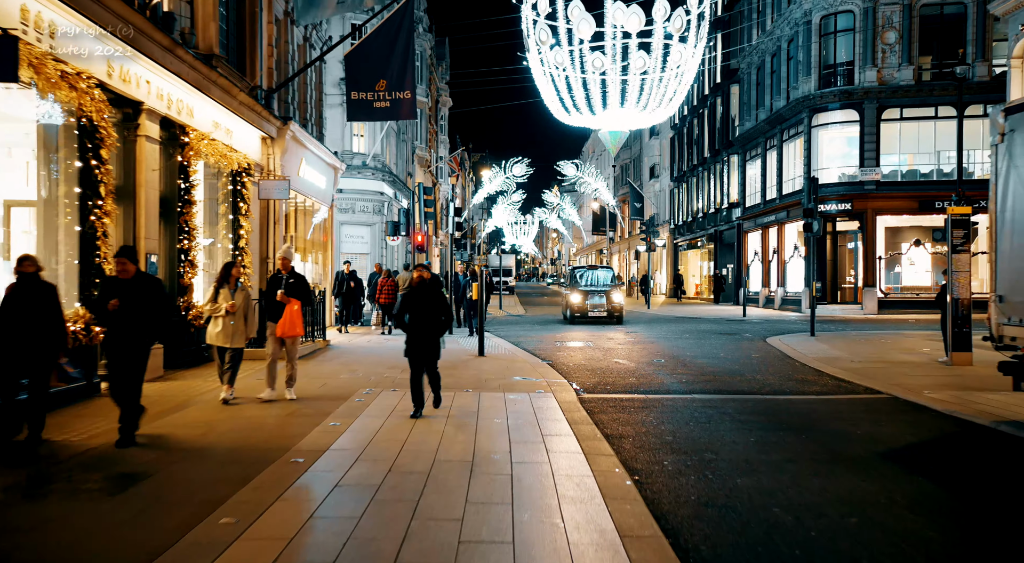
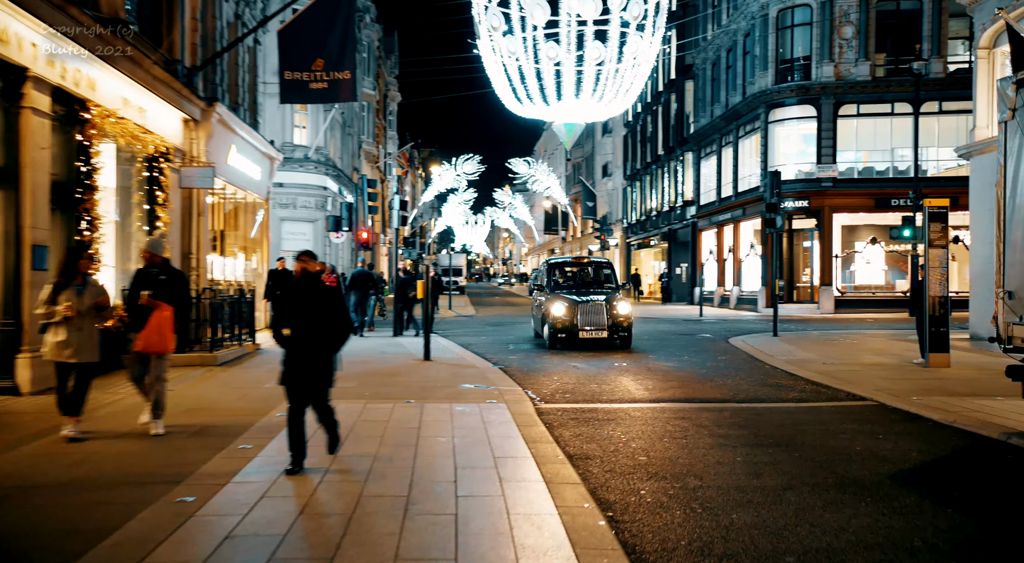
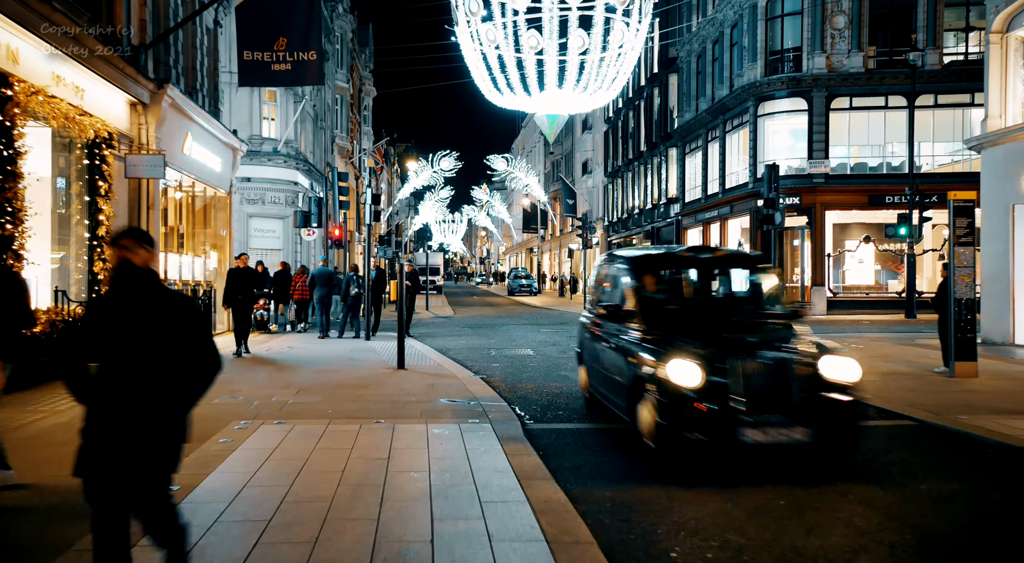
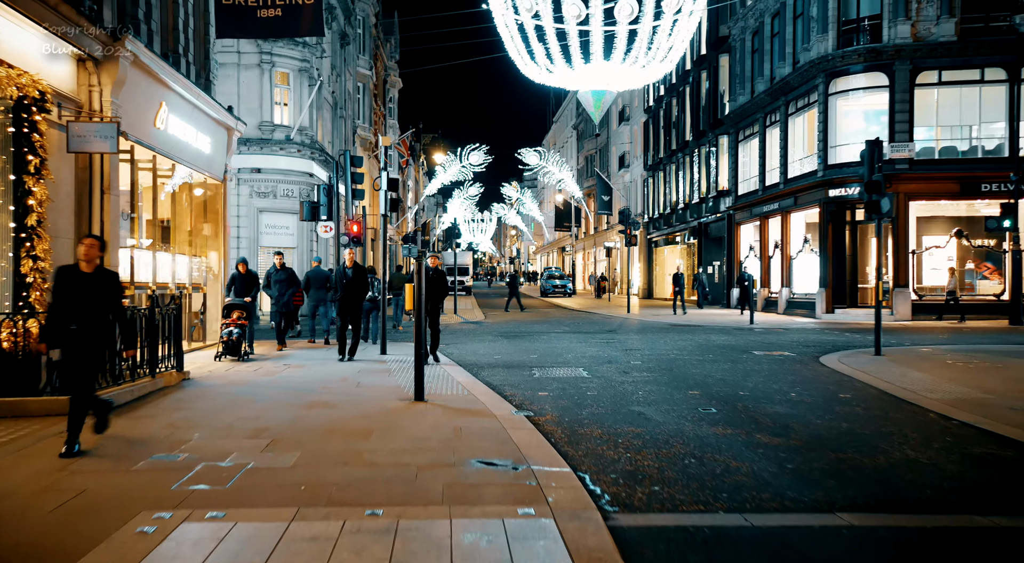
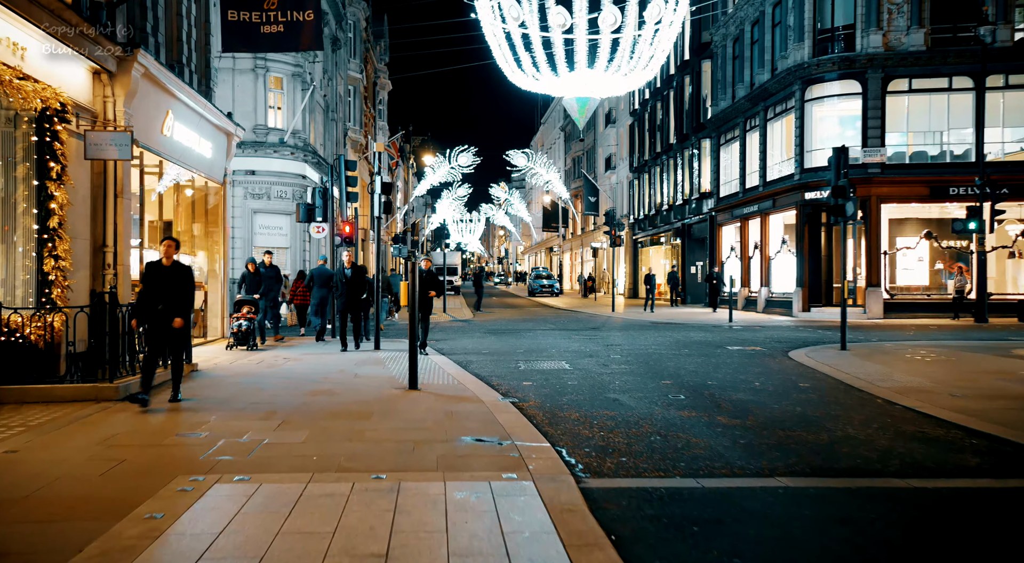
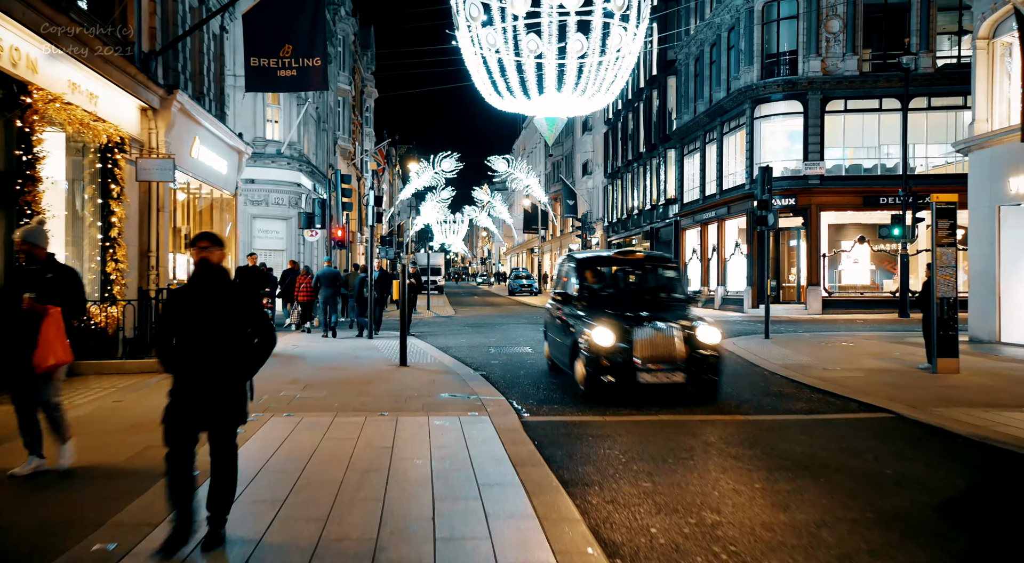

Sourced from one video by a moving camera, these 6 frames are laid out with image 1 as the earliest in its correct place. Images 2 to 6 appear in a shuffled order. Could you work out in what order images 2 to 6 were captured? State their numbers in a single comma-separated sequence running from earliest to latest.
2, 6, 3, 5, 4
